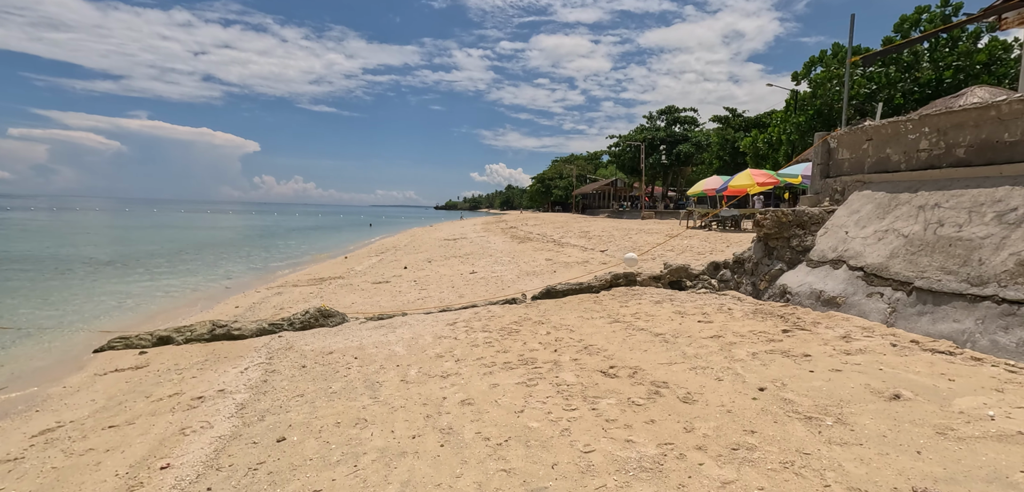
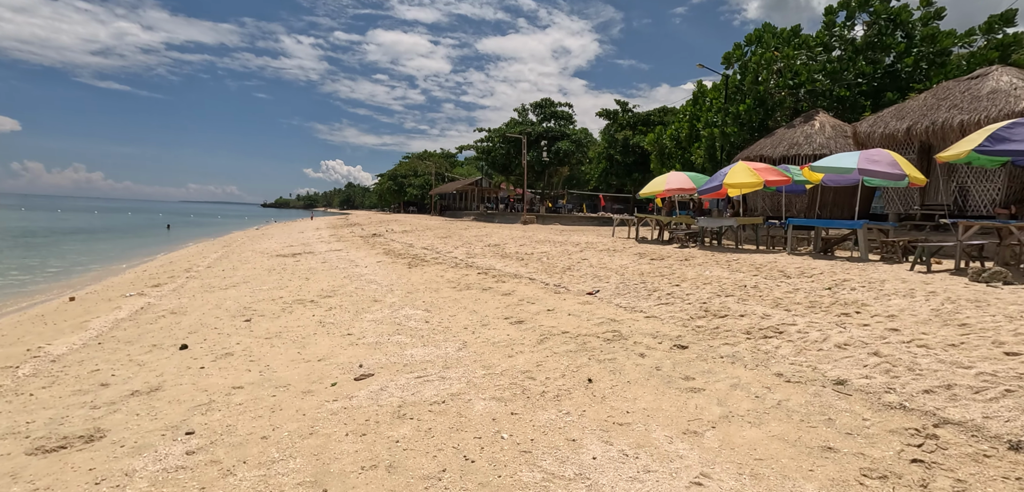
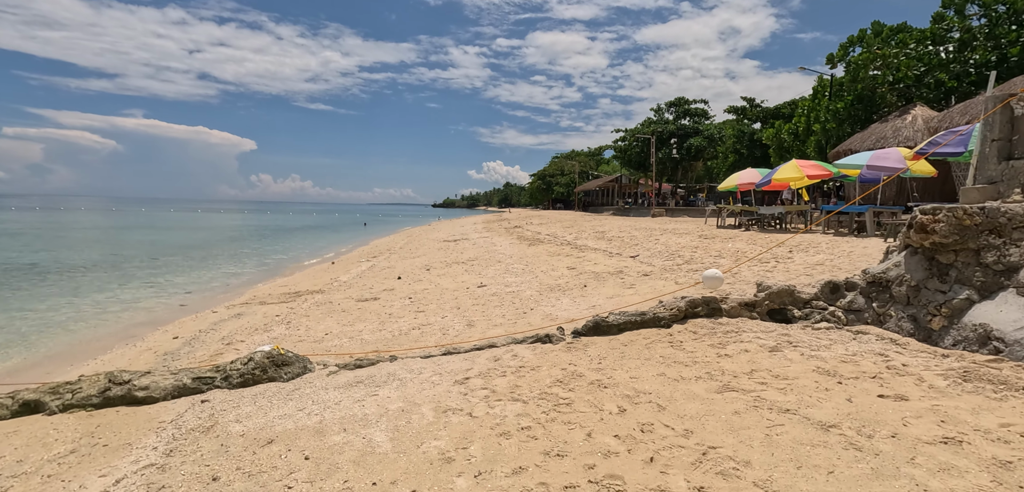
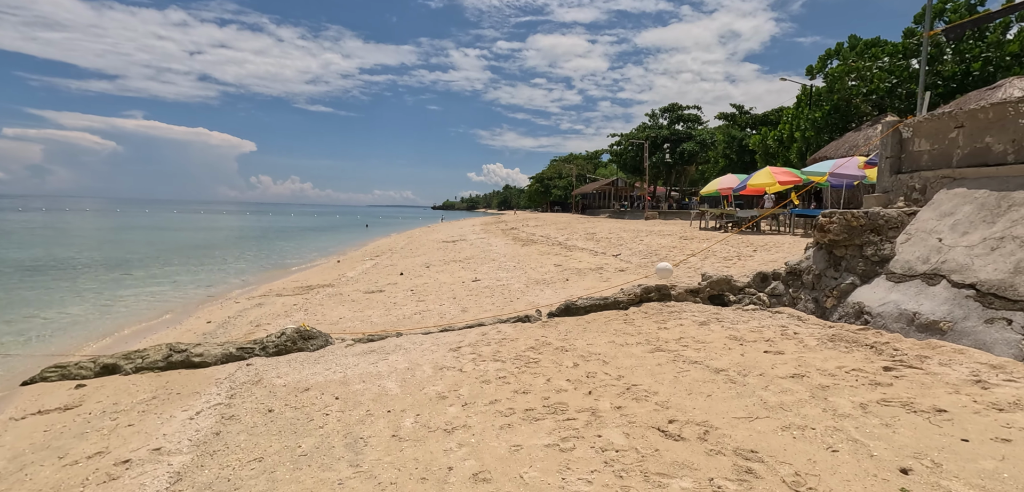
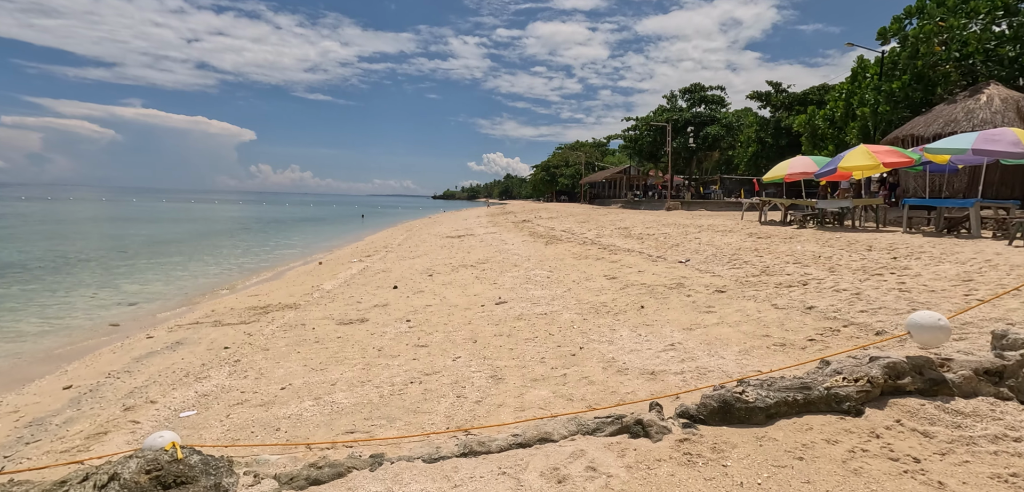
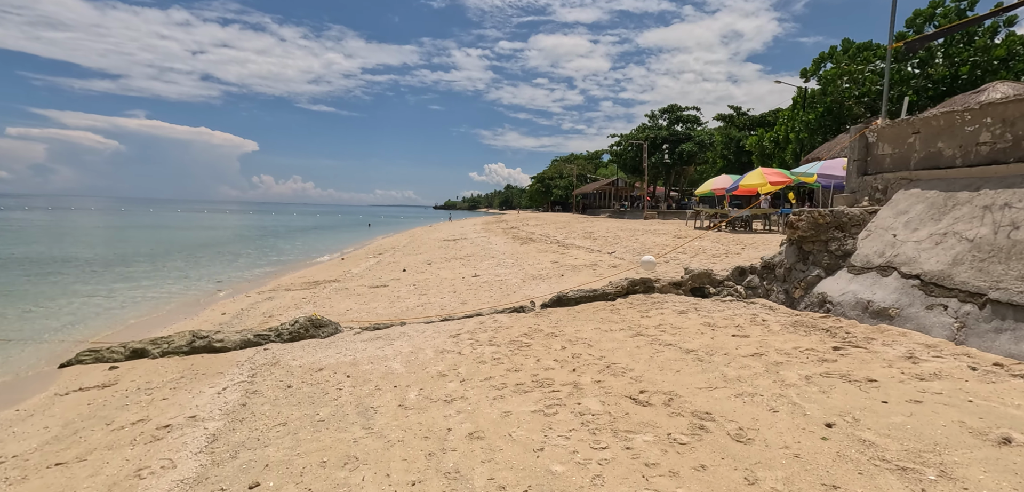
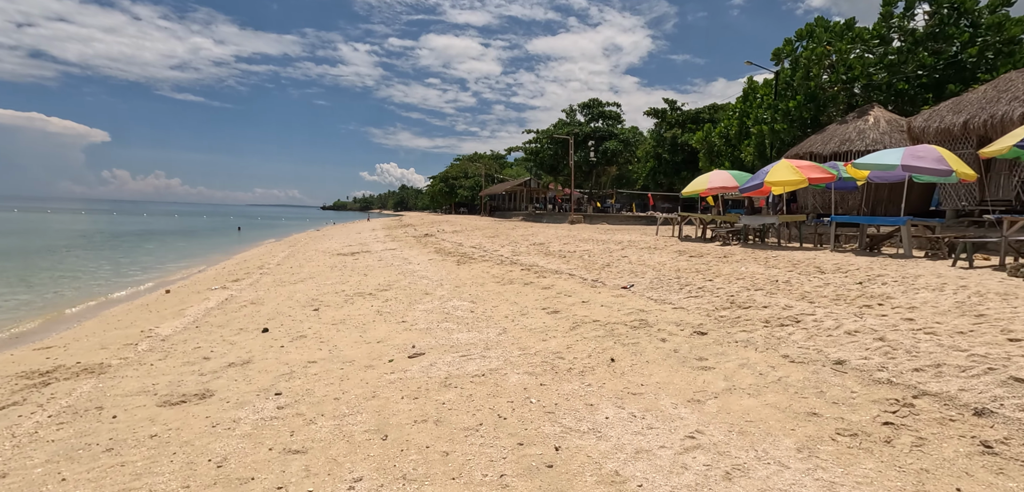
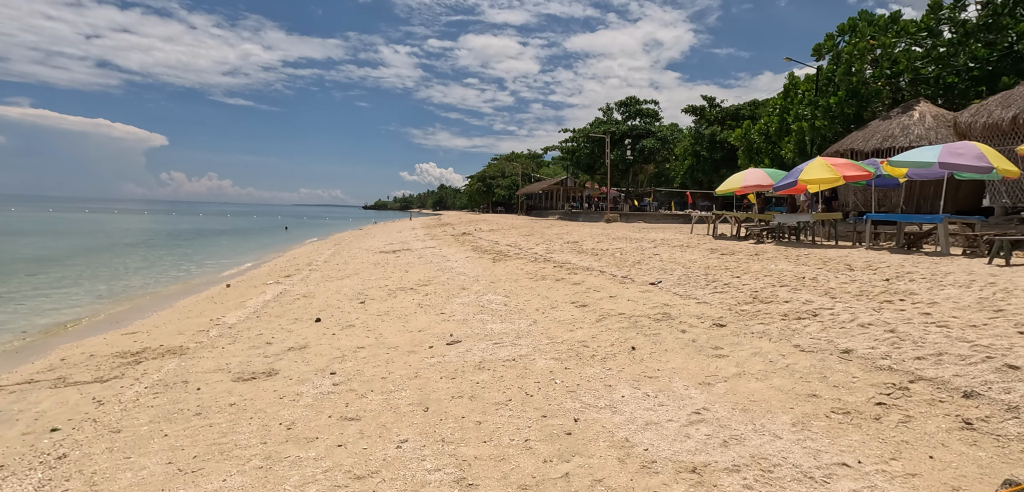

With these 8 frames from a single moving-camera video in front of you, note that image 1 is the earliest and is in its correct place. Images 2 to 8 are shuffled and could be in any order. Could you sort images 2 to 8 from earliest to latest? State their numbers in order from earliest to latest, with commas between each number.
6, 4, 3, 5, 8, 7, 2
